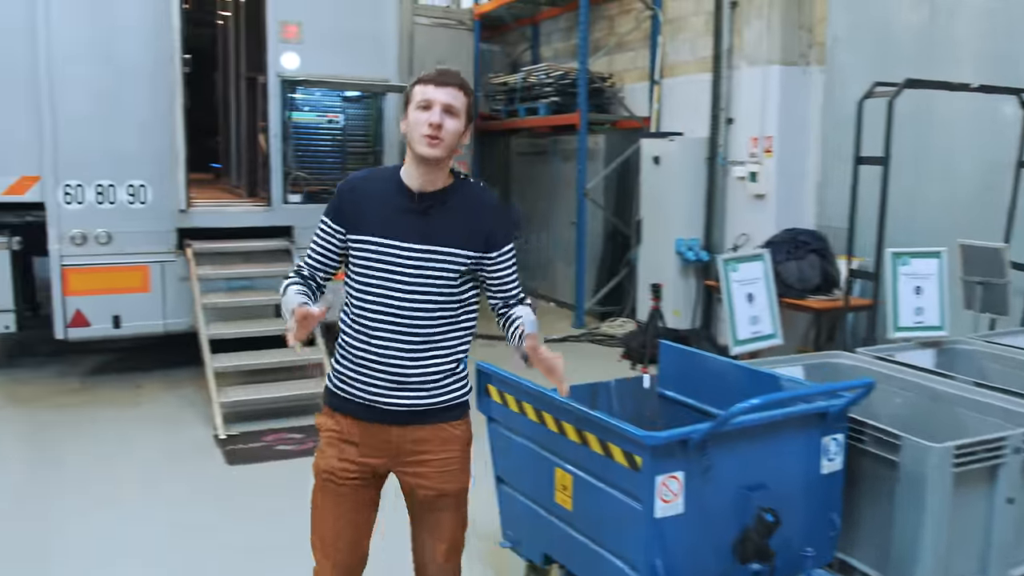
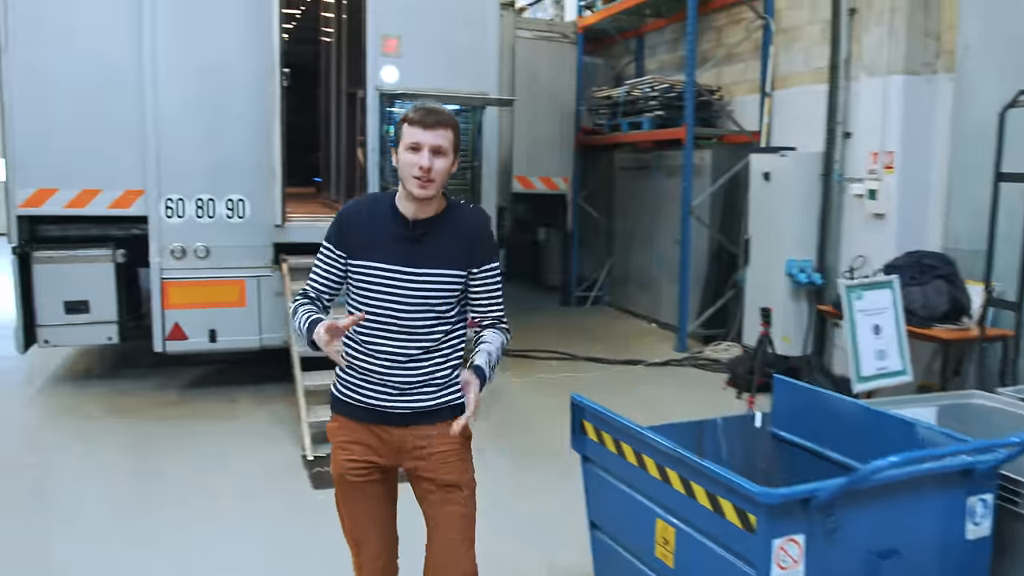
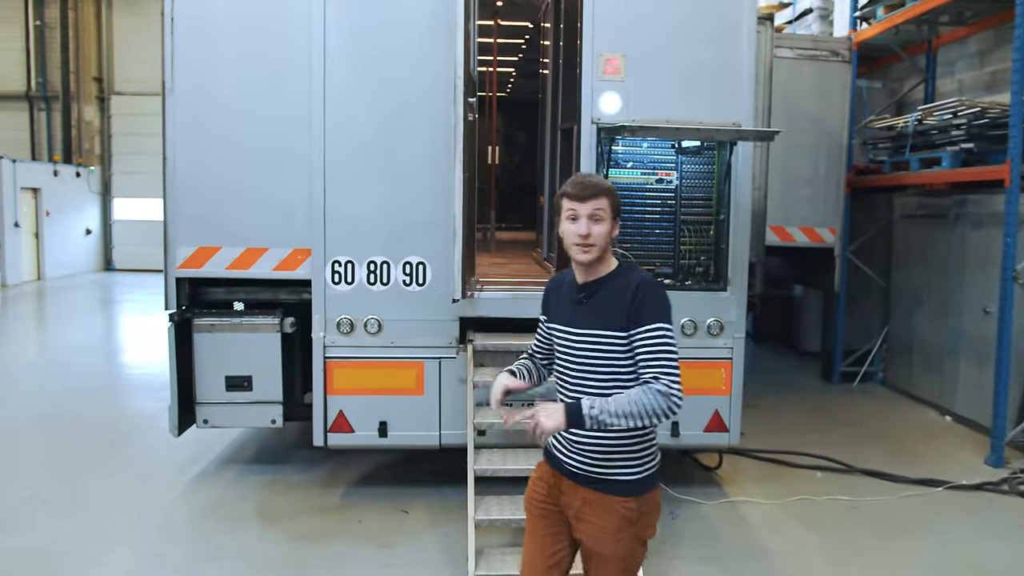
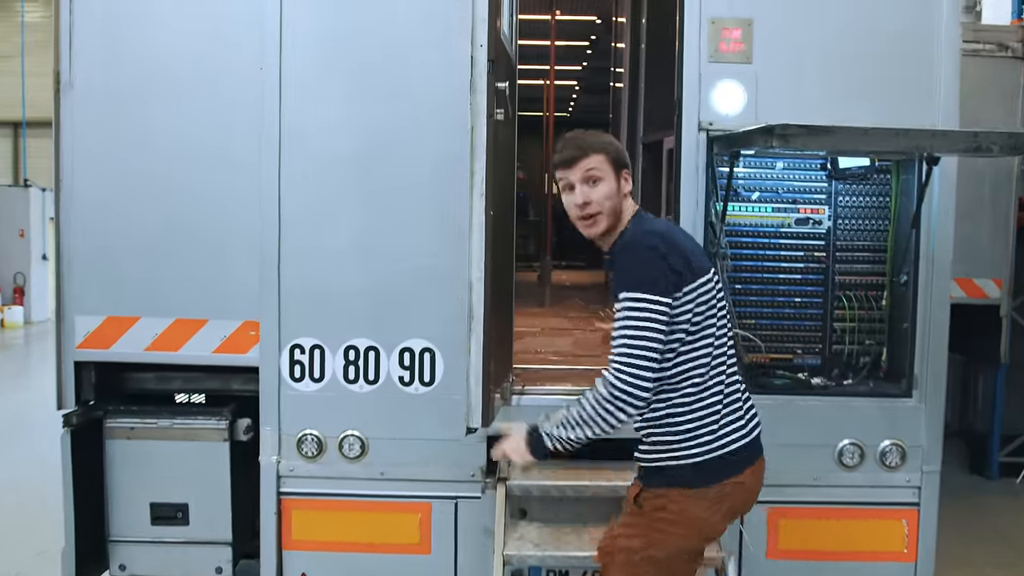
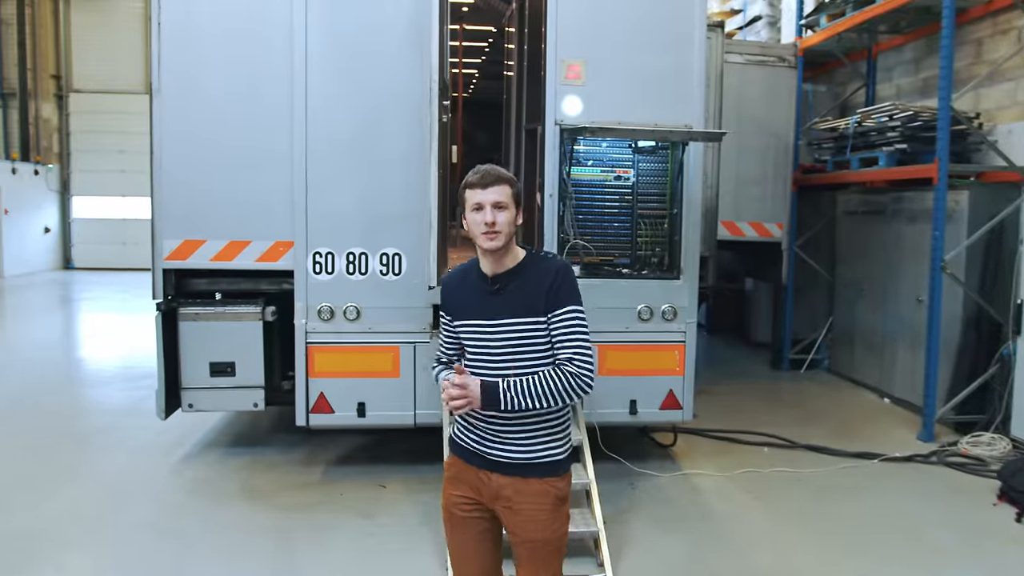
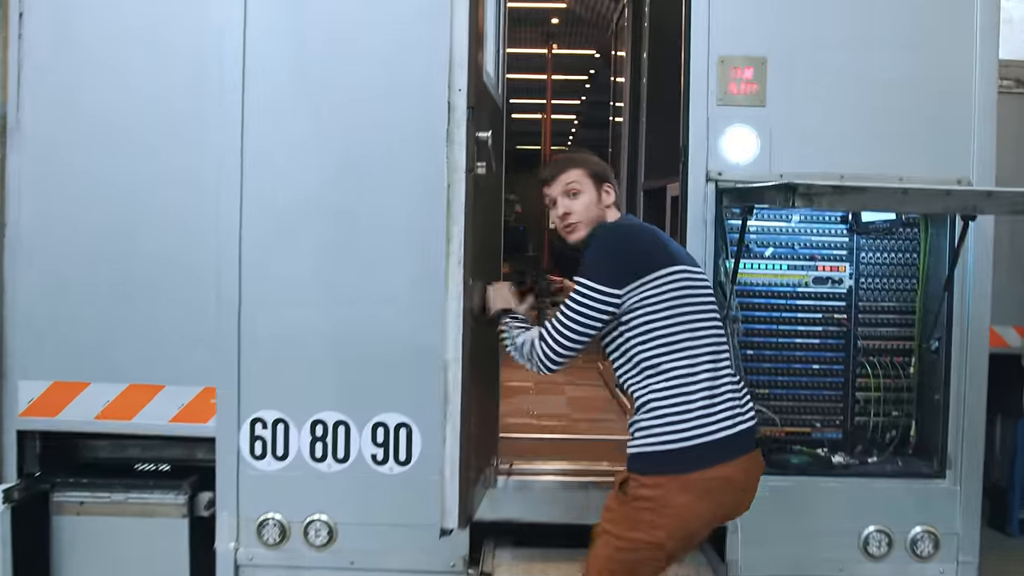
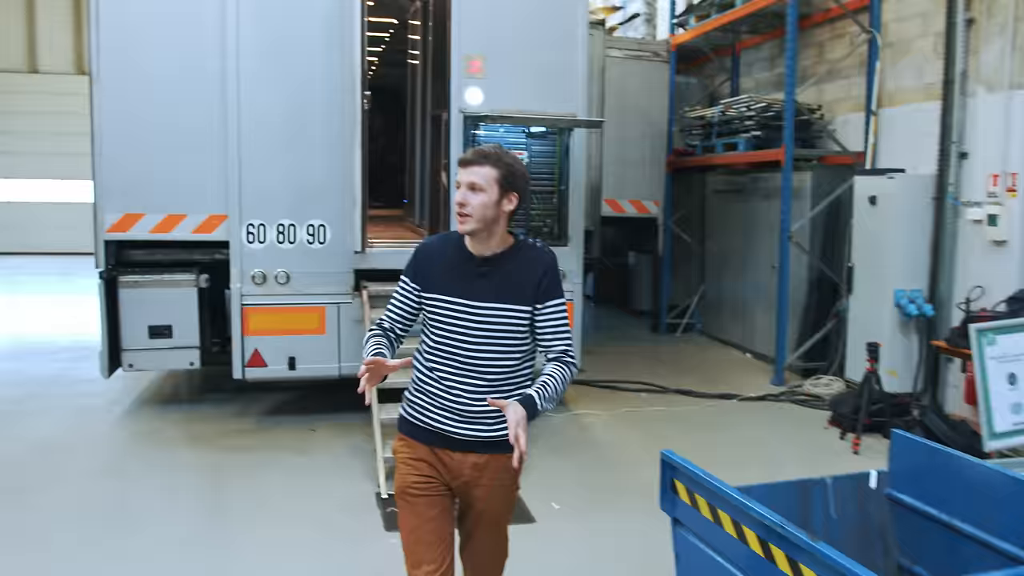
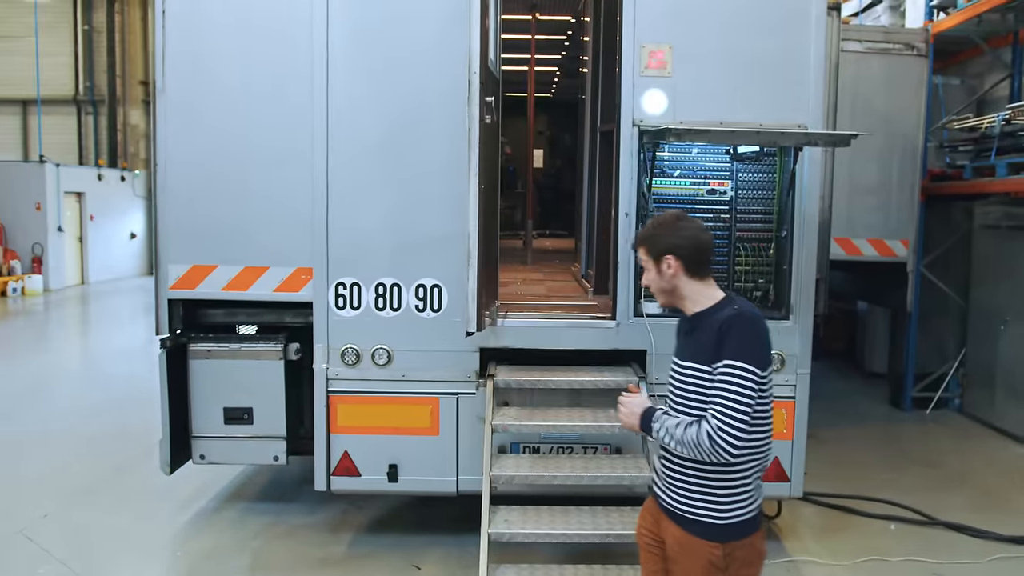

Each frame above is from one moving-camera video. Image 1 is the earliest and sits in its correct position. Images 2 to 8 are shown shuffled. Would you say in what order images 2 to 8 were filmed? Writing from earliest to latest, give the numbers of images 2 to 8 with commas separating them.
2, 7, 5, 3, 8, 4, 6
